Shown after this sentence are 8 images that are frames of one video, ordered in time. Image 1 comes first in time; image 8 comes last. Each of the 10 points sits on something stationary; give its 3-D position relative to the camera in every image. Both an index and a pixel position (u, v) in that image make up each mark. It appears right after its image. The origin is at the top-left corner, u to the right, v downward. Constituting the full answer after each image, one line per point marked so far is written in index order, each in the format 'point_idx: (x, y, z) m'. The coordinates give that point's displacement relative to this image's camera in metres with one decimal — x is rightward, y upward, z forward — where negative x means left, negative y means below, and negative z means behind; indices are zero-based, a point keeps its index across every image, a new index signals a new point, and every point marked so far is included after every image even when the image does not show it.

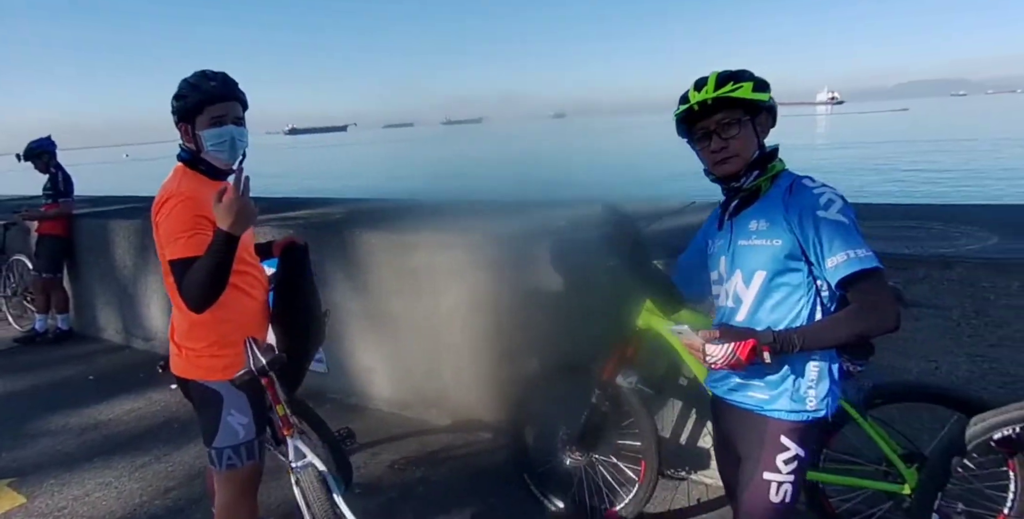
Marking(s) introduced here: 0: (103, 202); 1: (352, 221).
0: (-3.8, +0.6, +7.5) m
1: (-1.0, +0.2, +4.6) m
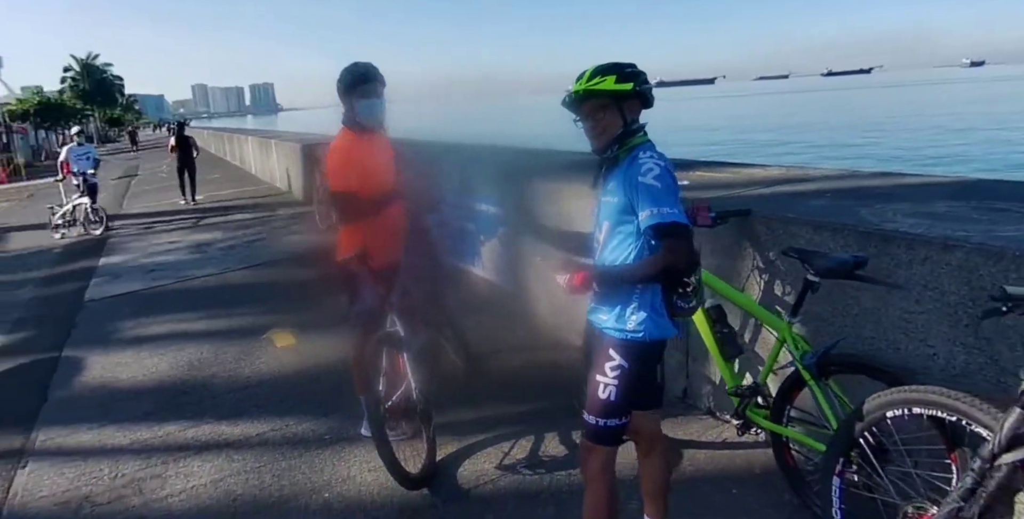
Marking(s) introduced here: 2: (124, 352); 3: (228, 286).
0: (-0.9, +1.4, +9.4) m
1: (+0.2, +0.7, +5.5) m
2: (-3.1, -0.7, +5.9) m
3: (-2.8, -0.3, +7.5) m
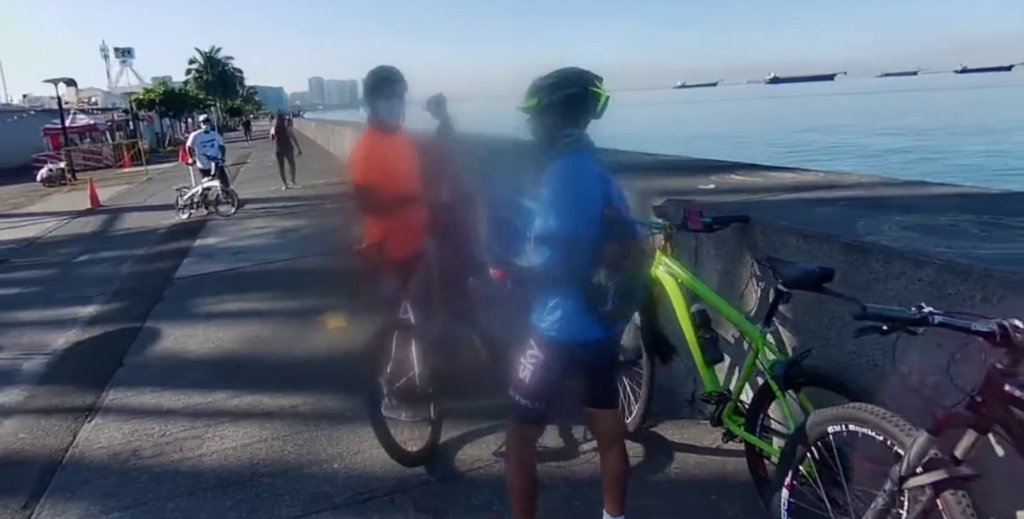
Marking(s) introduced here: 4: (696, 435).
0: (0.0, +1.5, +9.6) m
1: (+0.5, +0.7, +5.6) m
2: (-2.7, -0.6, +6.5) m
3: (-2.2, -0.1, +8.0) m
4: (+0.9, -0.9, +3.7) m
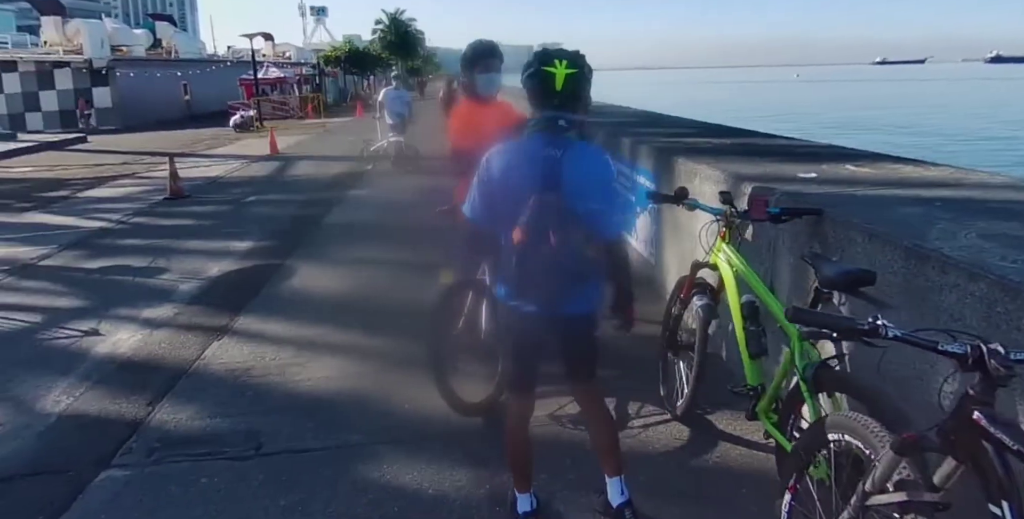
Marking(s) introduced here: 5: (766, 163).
0: (+1.7, +1.8, +9.5) m
1: (+1.3, +0.8, +5.5) m
2: (-1.8, -0.1, +7.1) m
3: (-0.9, +0.4, +8.4) m
4: (+1.1, -0.8, +3.7) m
5: (+1.6, +0.6, +4.8) m
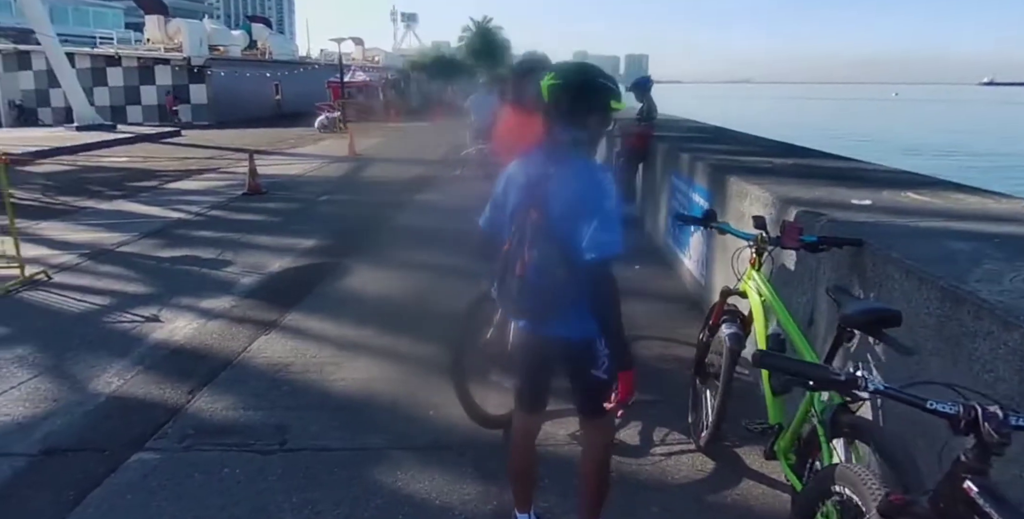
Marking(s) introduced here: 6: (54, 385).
0: (+2.5, +1.5, +9.3) m
1: (+1.7, +0.6, +5.3) m
2: (-1.3, -0.1, +7.2) m
3: (-0.3, +0.3, +8.5) m
4: (+1.2, -1.0, +3.5) m
5: (+1.9, +0.4, +4.6) m
6: (-3.1, -0.8, +5.1) m
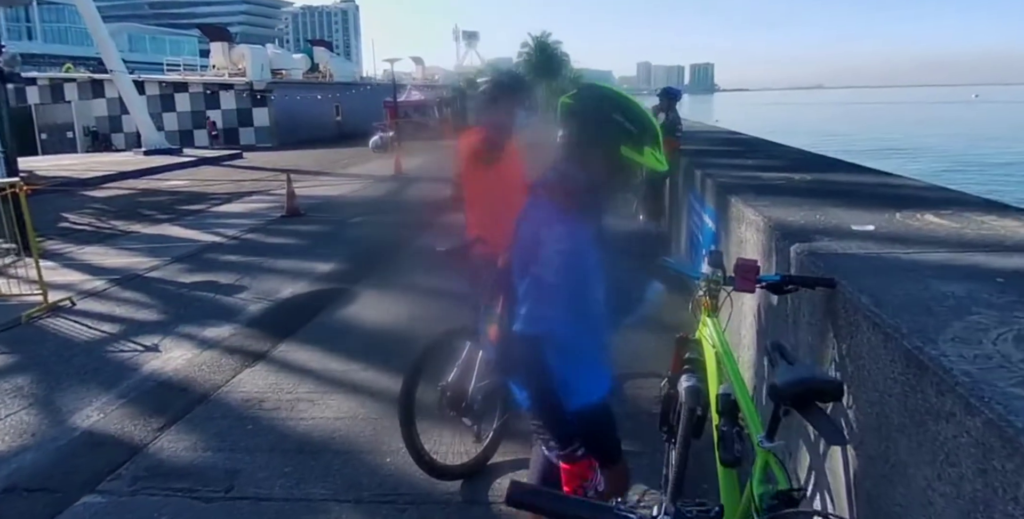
0: (+2.8, +1.3, +8.7) m
1: (+1.6, +0.5, +4.8) m
2: (-1.2, -0.4, +7.0) m
3: (-0.1, 0.0, +8.1) m
4: (+1.0, -1.1, +3.0) m
5: (+1.7, +0.3, +4.1) m
6: (-3.2, -1.1, +5.1) m
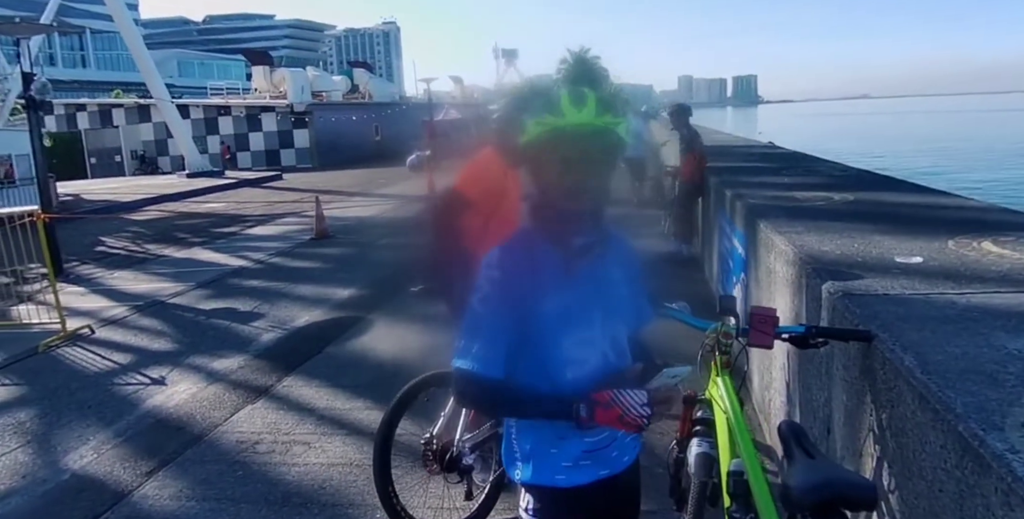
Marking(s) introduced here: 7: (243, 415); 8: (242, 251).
0: (+3.0, +1.0, +8.2) m
1: (+1.6, +0.3, +4.4) m
2: (-1.0, -0.6, +6.7) m
3: (+0.1, -0.2, +7.8) m
4: (+0.9, -1.3, +2.6) m
5: (+1.7, +0.1, +3.7) m
6: (-3.1, -1.3, +4.9) m
7: (-1.8, -1.0, +5.1) m
8: (-4.4, +0.1, +12.3) m
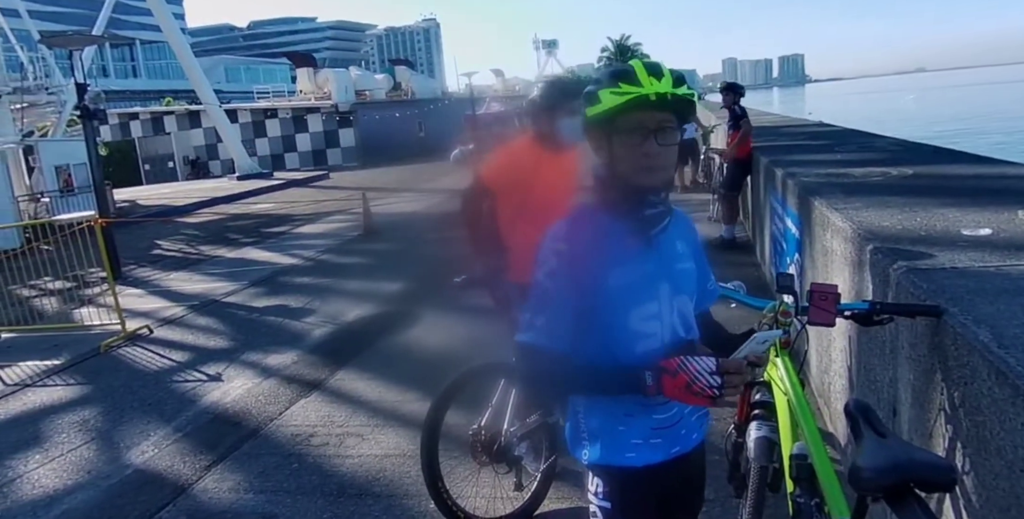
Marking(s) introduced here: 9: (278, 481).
0: (+3.5, +1.2, +7.9) m
1: (+1.9, +0.4, +4.2) m
2: (-0.6, -0.5, +6.7) m
3: (+0.6, -0.1, +7.7) m
4: (+1.1, -1.2, +2.5) m
5: (+2.0, +0.2, +3.5) m
6: (-2.8, -1.3, +5.0) m
7: (-1.5, -1.0, +5.1) m
8: (-3.7, +0.2, +12.5) m
9: (-1.3, -1.2, +4.1) m
